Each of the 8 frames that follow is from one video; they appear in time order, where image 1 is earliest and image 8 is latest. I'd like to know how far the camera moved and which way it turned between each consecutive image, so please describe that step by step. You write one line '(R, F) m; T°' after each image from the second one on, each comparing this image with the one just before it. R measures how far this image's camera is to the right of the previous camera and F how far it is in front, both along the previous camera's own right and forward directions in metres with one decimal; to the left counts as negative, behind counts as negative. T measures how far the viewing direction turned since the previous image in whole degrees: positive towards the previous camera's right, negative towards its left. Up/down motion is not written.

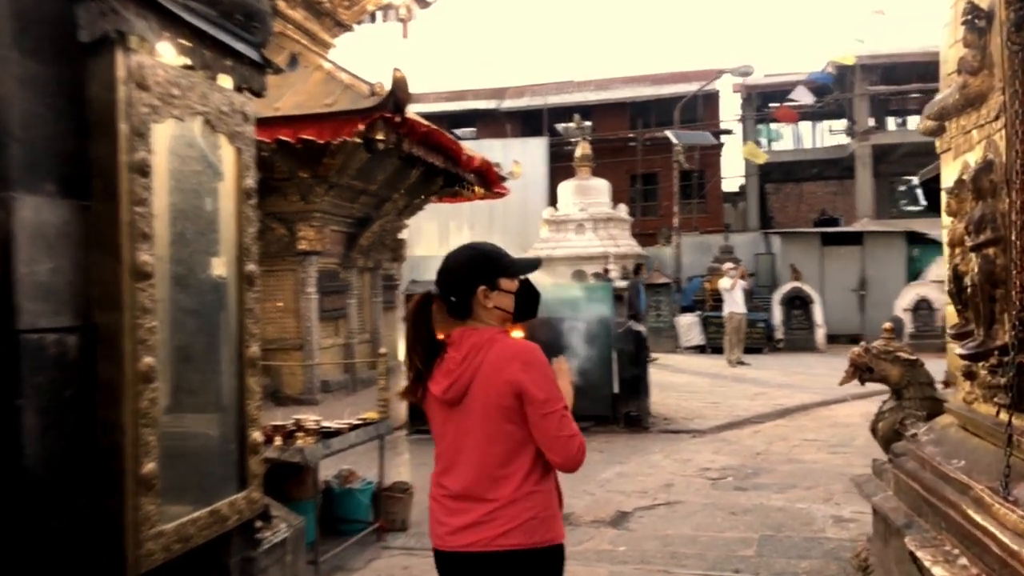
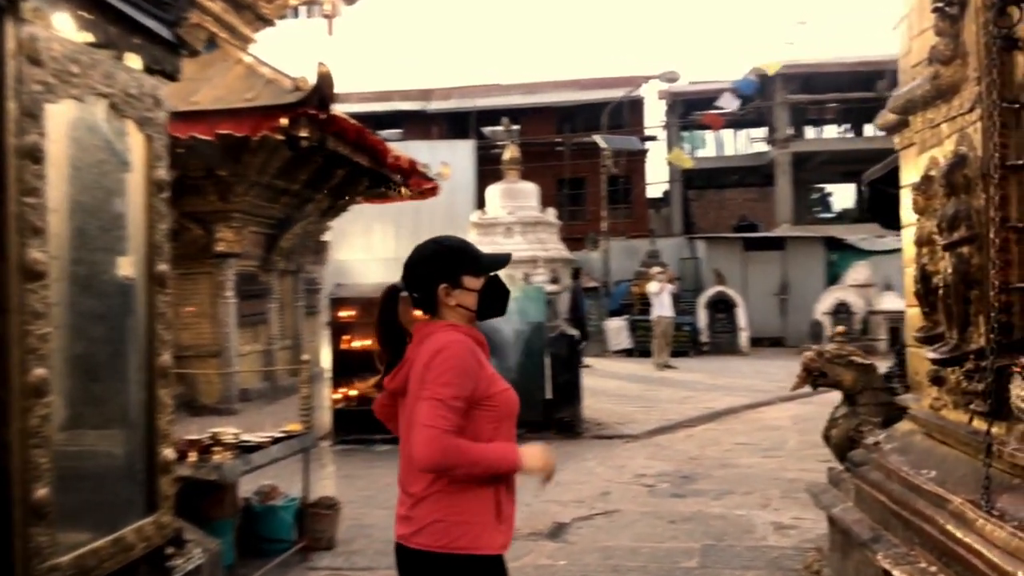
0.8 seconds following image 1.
(-0.1, +0.4) m; +5°
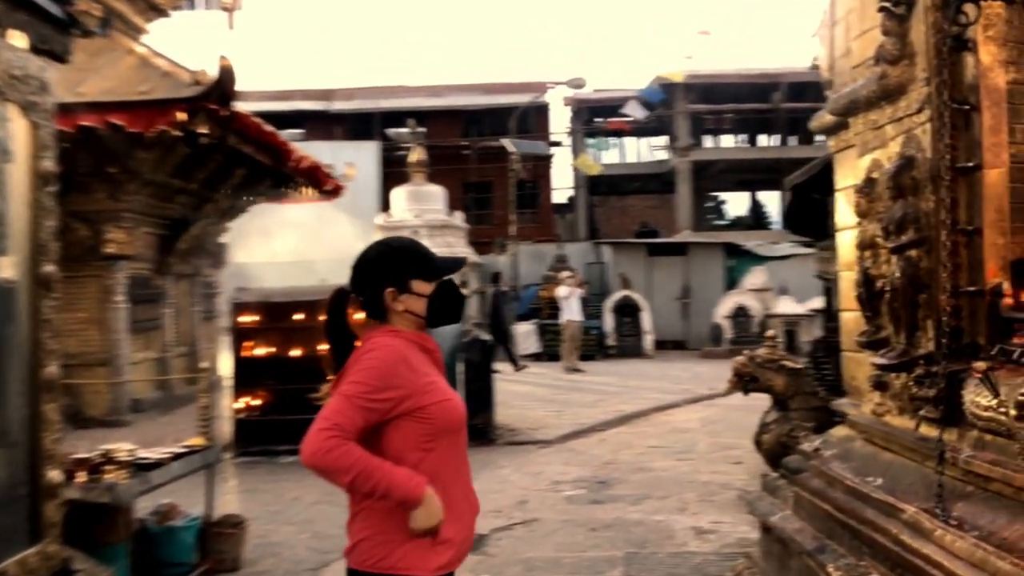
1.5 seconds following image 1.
(-0.1, +0.3) m; +7°
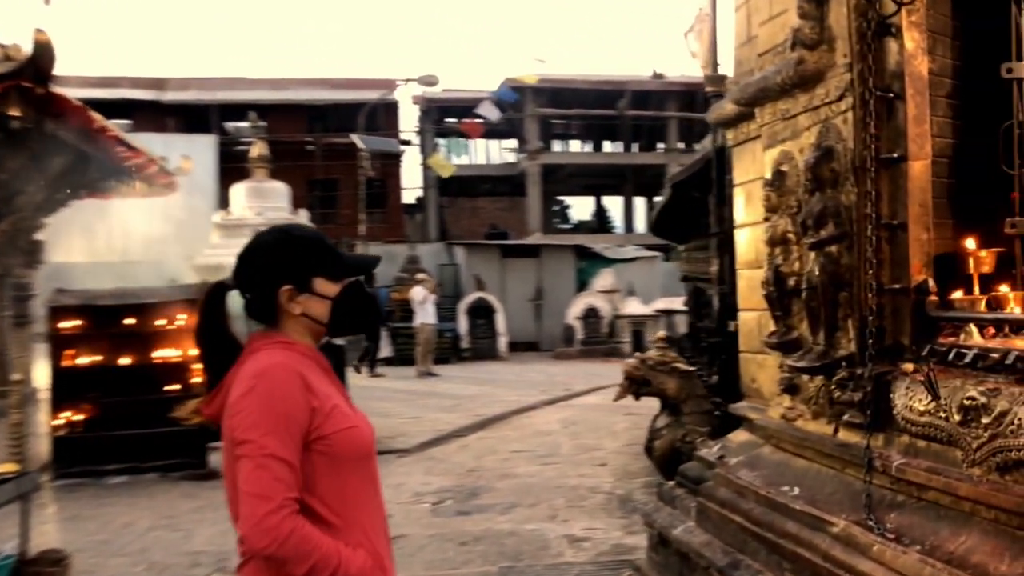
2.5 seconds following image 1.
(-0.2, +0.5) m; +10°
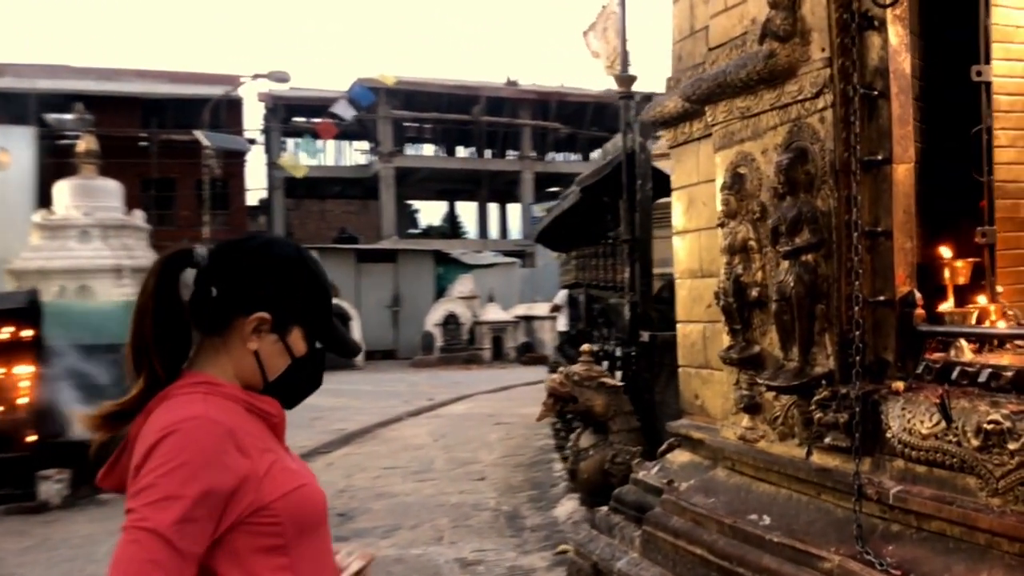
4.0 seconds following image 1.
(-0.4, +0.5) m; +10°
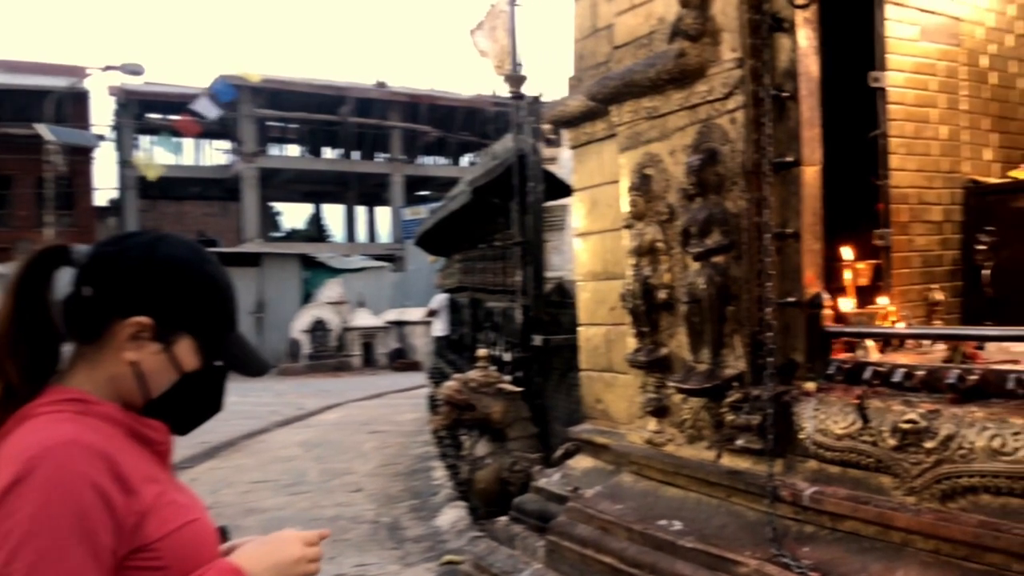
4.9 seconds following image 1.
(-0.1, +0.2) m; +9°
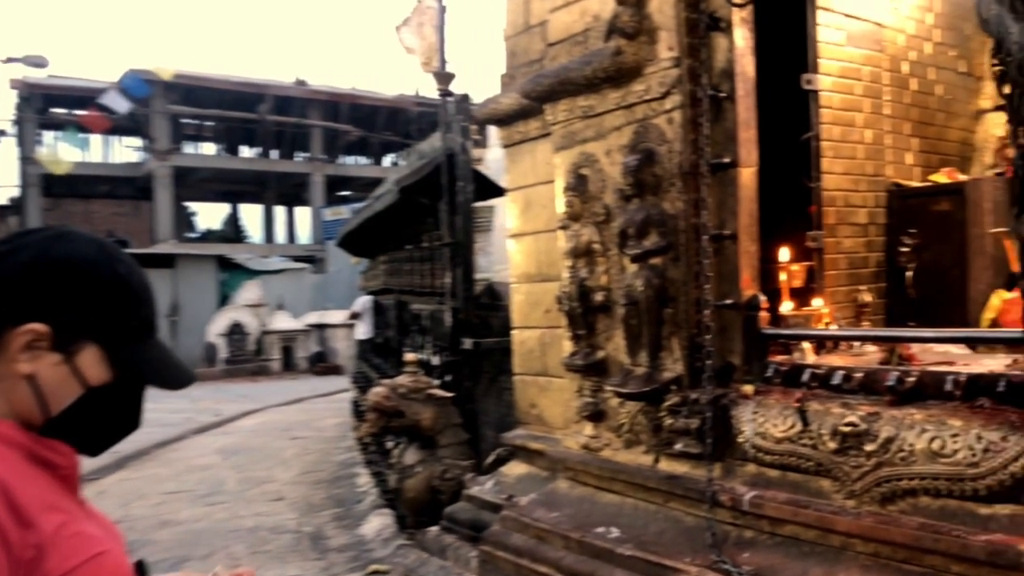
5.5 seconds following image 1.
(0.0, +0.1) m; +5°
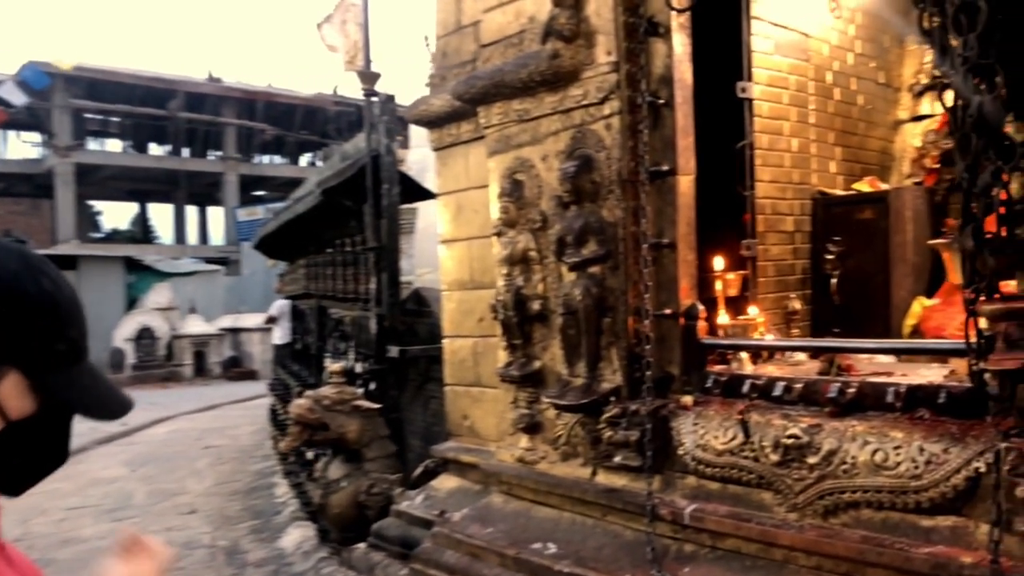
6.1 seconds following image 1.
(-0.1, +0.1) m; +5°
